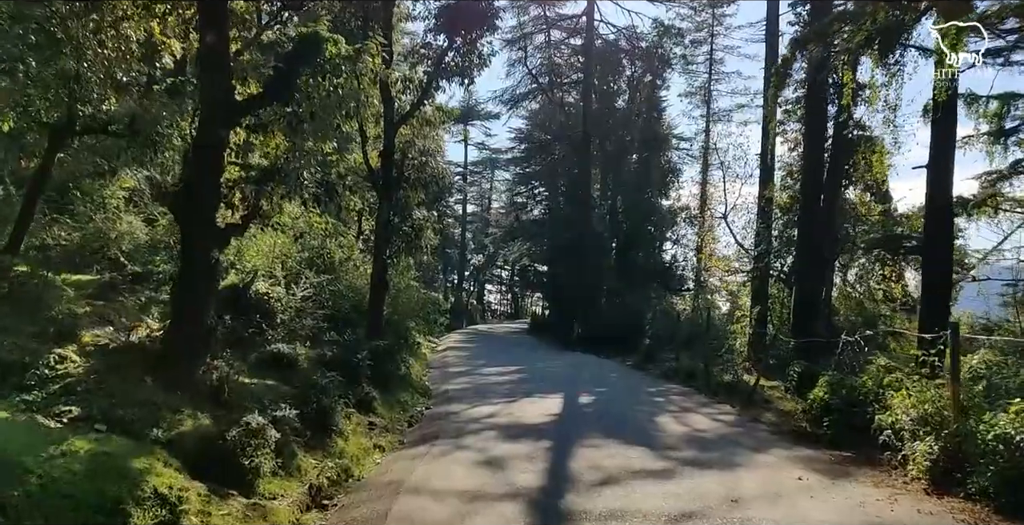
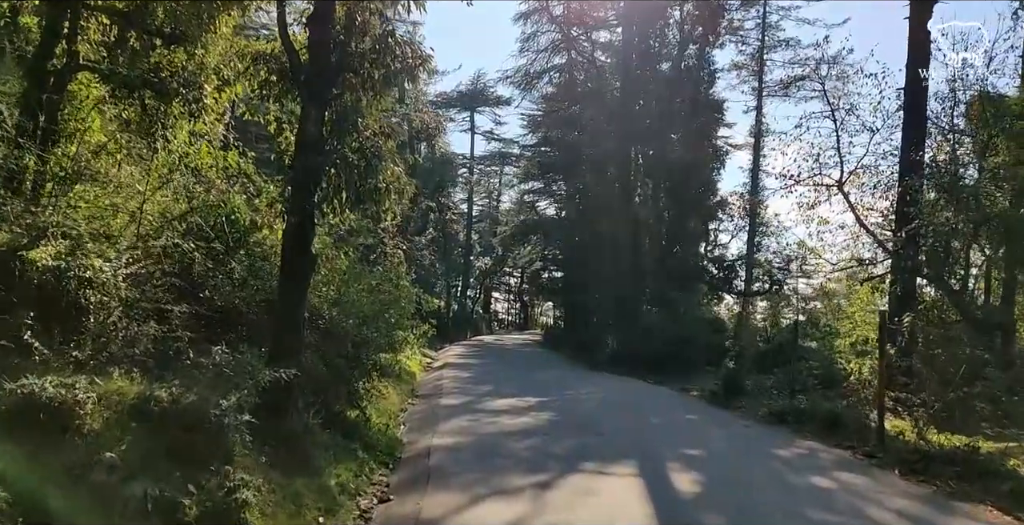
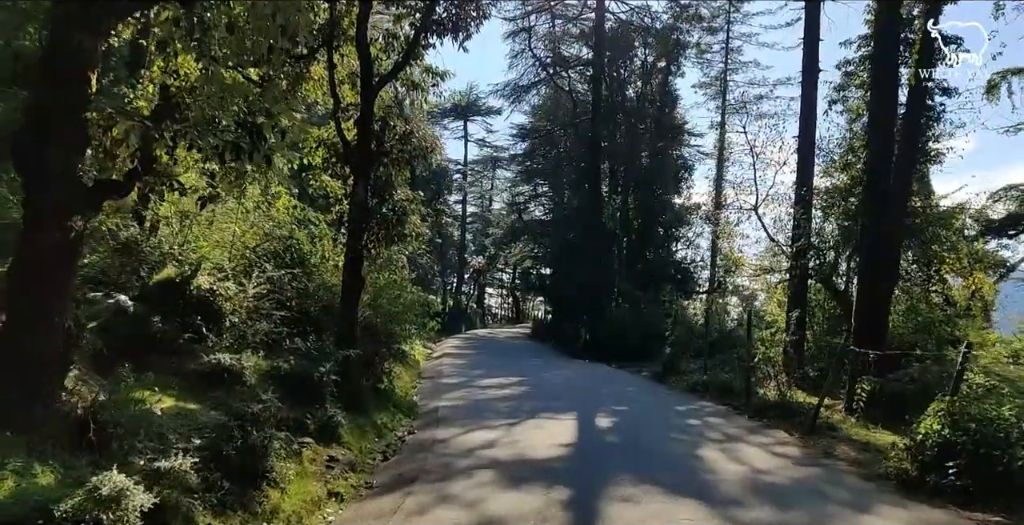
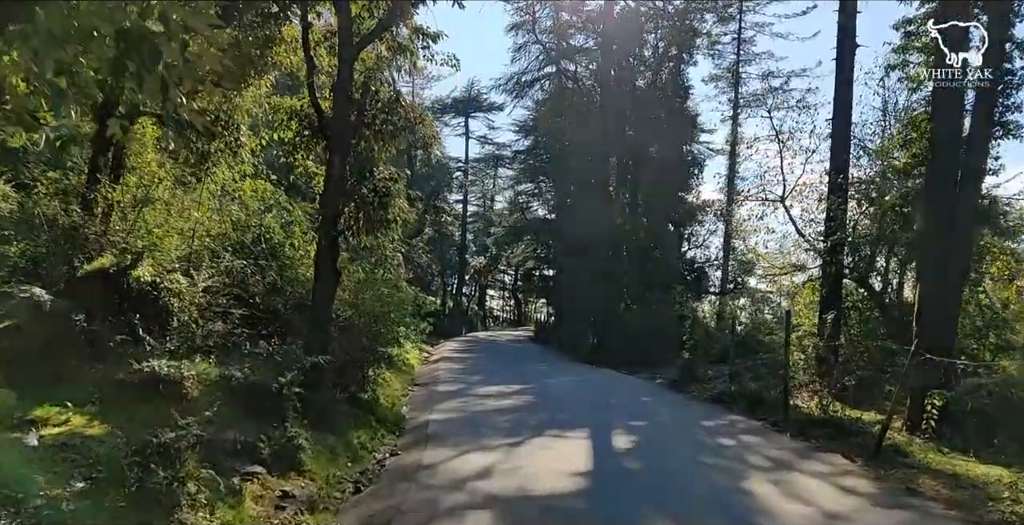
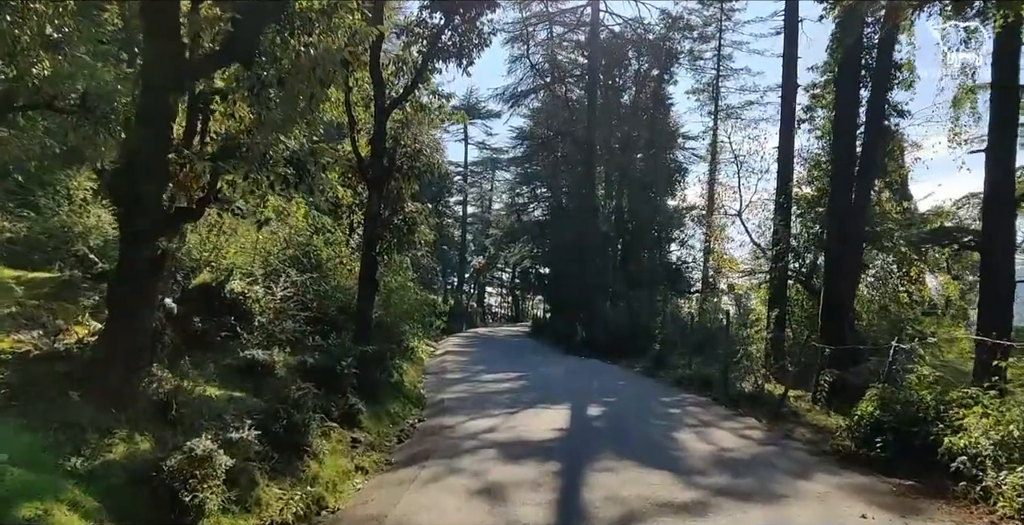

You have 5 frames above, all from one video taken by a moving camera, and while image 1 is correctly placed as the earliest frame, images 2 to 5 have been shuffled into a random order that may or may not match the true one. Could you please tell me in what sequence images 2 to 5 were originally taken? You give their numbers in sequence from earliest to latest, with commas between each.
5, 3, 4, 2
